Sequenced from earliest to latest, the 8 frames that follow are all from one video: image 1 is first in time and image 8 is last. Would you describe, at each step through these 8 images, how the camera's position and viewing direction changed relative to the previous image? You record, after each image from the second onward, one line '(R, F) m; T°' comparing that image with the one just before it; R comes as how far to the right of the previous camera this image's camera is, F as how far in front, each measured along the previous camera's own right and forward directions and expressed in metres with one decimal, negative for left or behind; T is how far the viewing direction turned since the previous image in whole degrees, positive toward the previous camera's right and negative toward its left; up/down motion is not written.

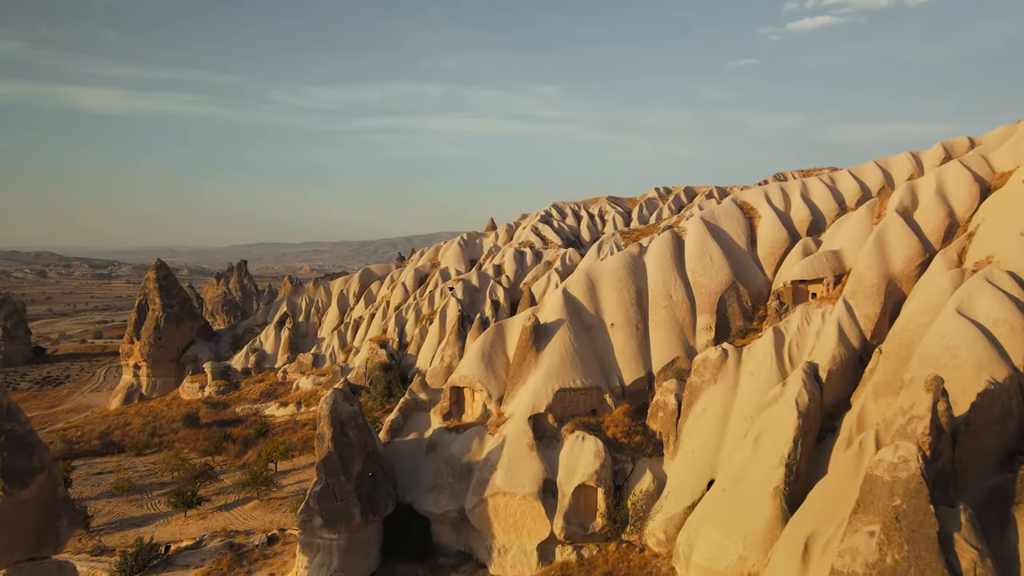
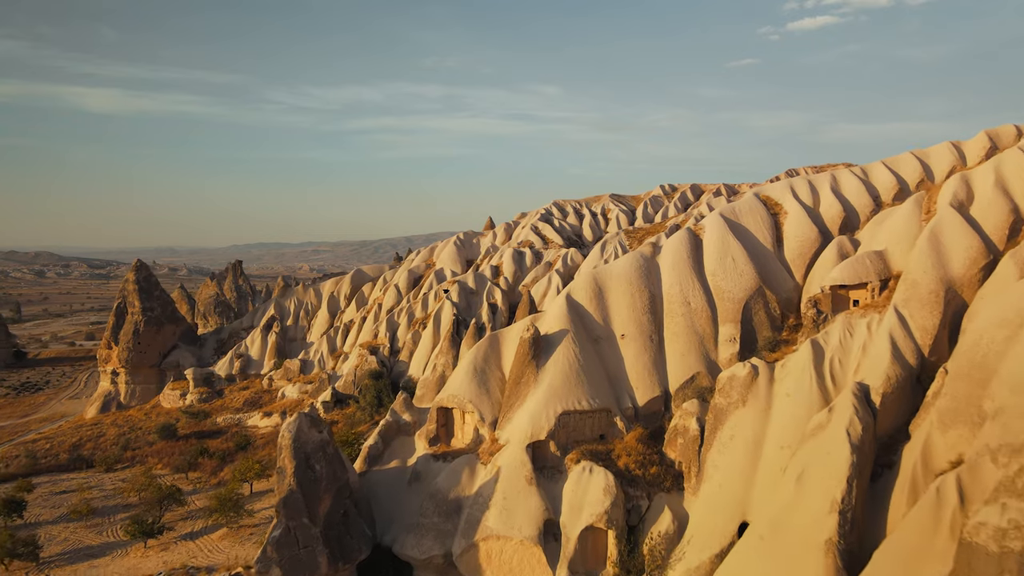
(+0.2, +2.3) m; 0°
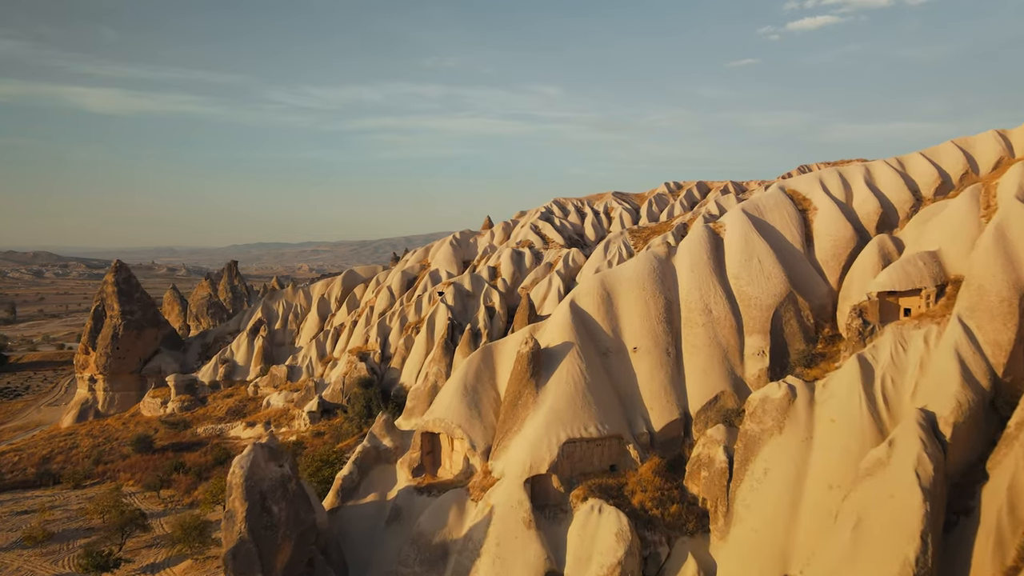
(+0.1, +2.1) m; 0°
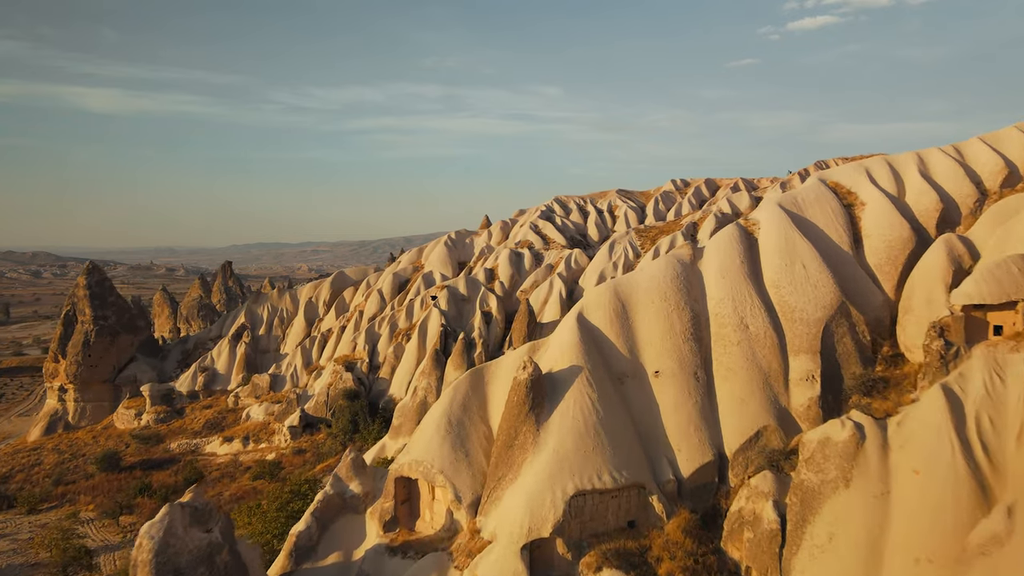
(+0.1, +2.5) m; 0°
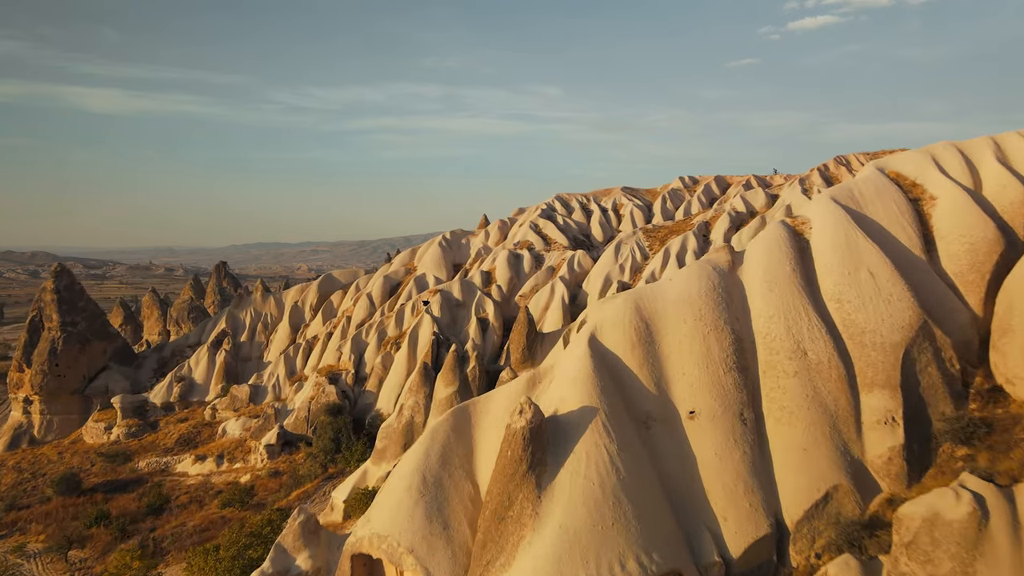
(+0.1, +2.6) m; 0°
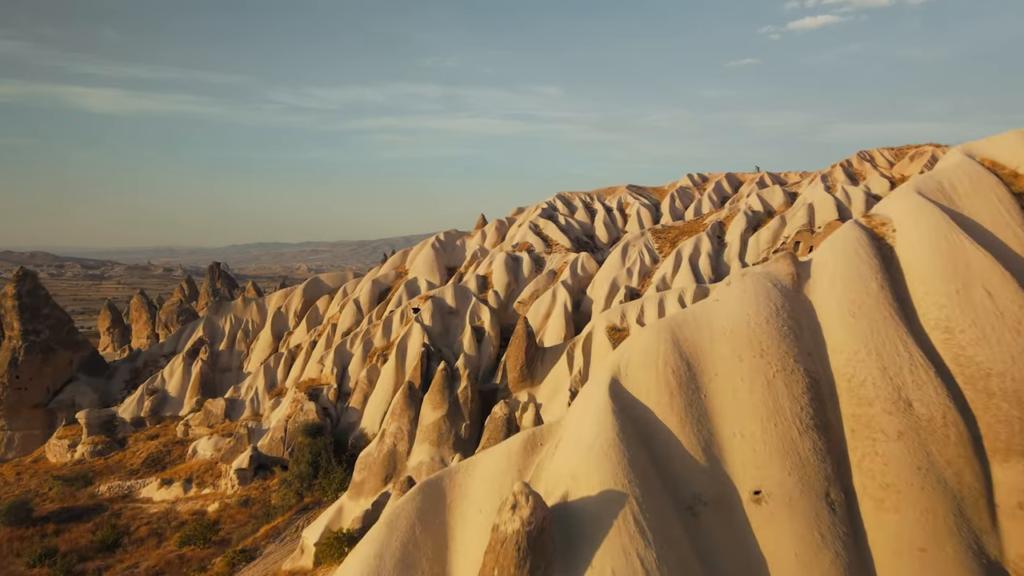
(+0.2, +2.6) m; 0°
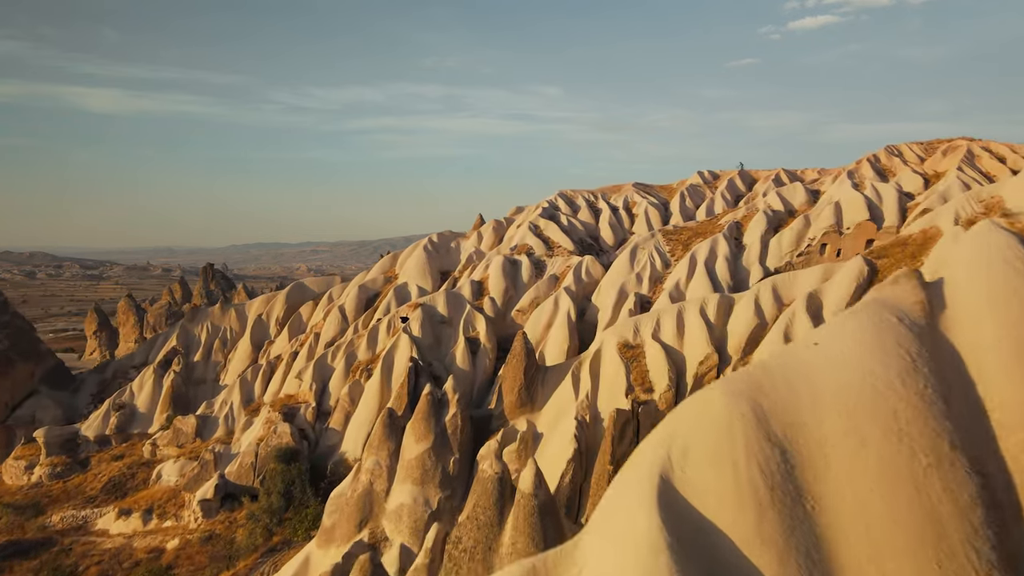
(+0.1, +2.7) m; 0°
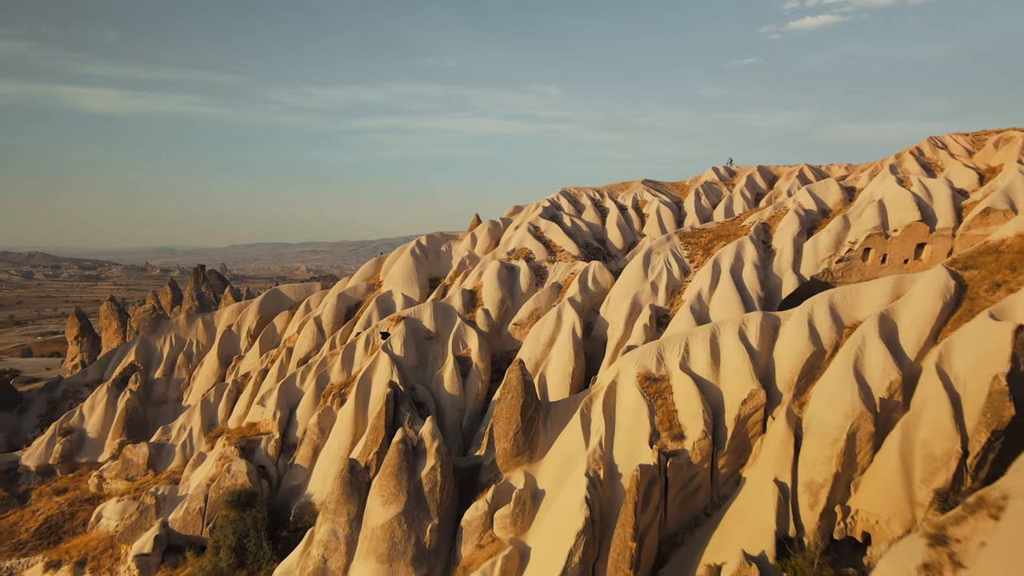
(+0.2, +3.5) m; 0°
